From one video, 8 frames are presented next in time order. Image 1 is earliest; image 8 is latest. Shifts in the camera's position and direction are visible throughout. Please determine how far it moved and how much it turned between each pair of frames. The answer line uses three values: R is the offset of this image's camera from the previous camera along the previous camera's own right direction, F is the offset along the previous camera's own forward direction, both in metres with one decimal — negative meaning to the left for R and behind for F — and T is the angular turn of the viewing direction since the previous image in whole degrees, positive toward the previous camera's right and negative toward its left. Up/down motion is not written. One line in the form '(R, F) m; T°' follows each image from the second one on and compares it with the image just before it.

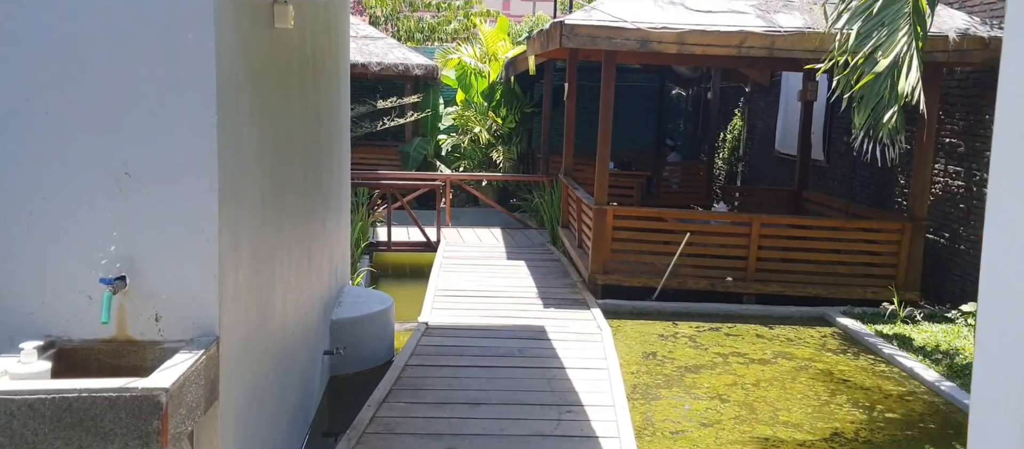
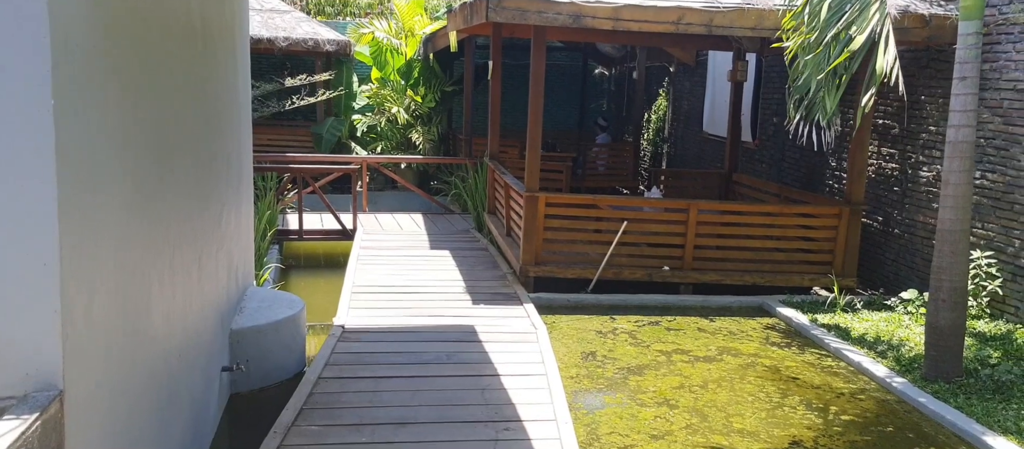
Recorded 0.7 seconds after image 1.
(0.0, +0.4) m; +5°
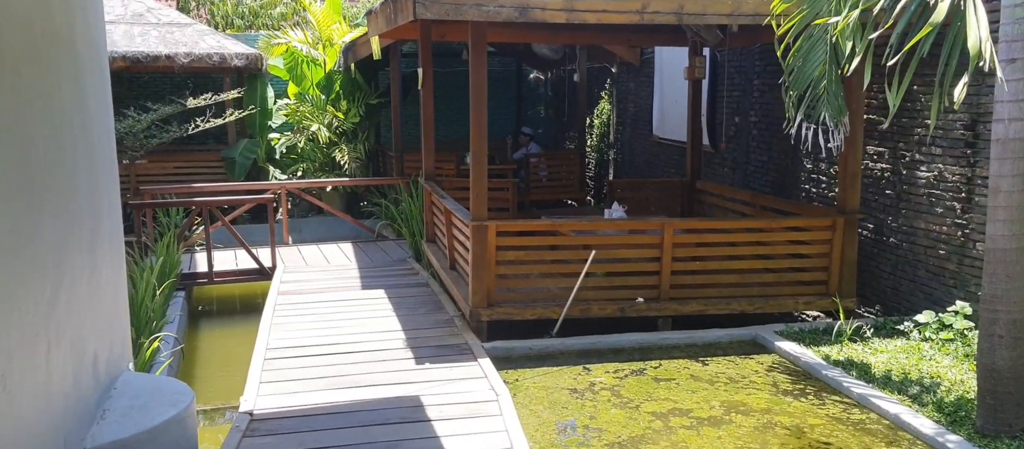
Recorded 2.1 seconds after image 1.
(-0.1, +1.0) m; +4°
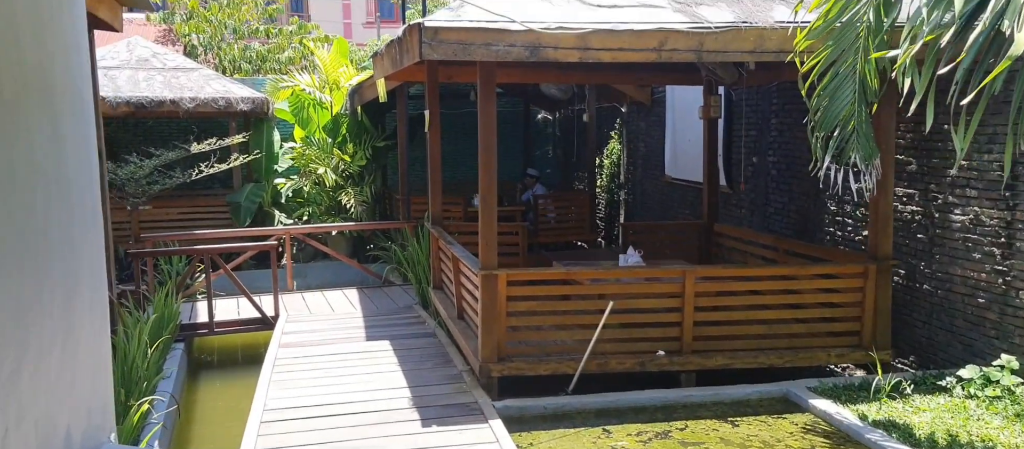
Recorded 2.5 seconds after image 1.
(0.0, +0.3) m; 0°
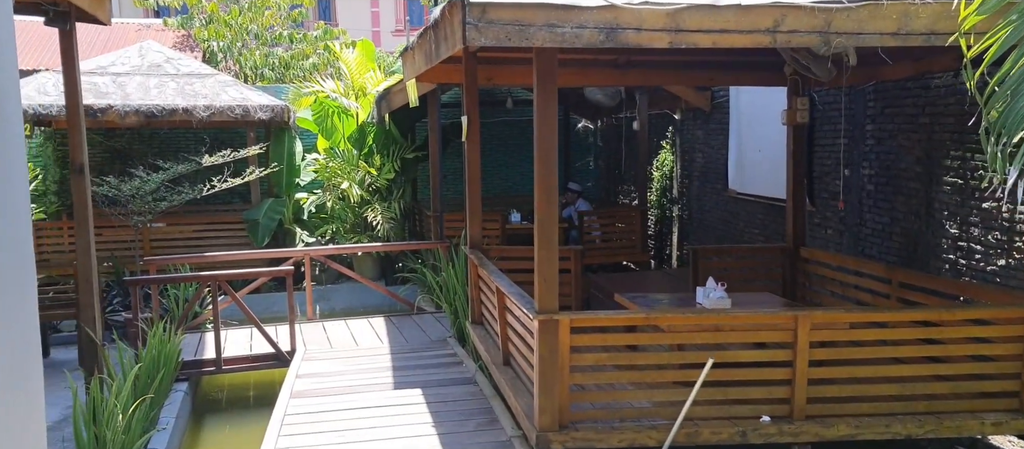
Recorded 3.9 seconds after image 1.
(-0.2, +1.1) m; -2°
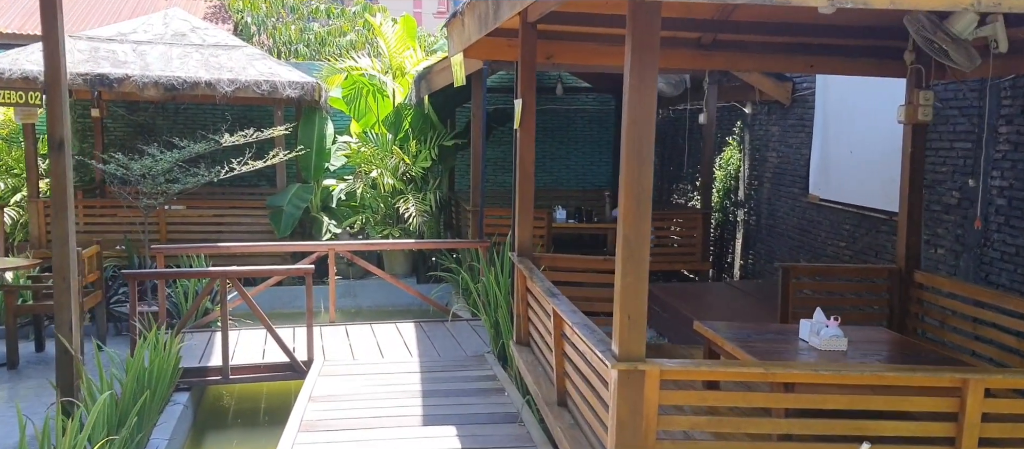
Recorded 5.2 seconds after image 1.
(-0.1, +1.0) m; -2°
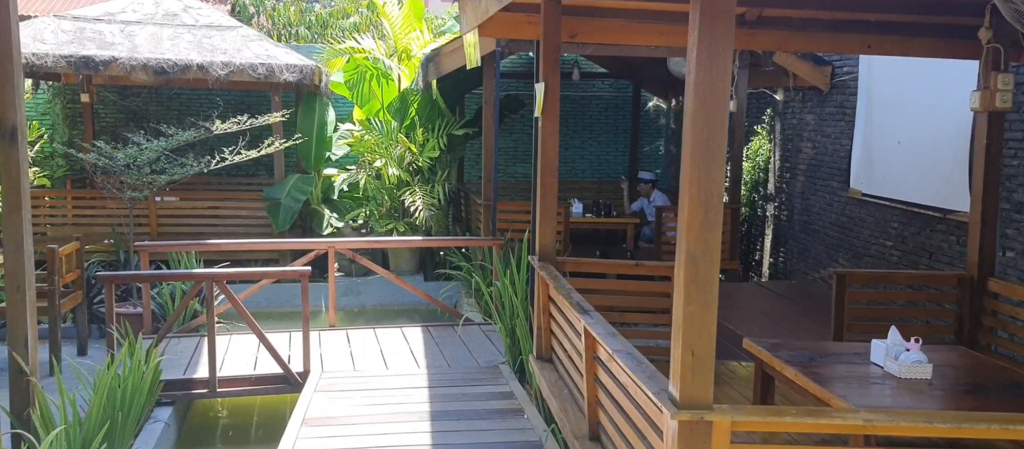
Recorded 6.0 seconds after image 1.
(-0.1, +0.6) m; 0°
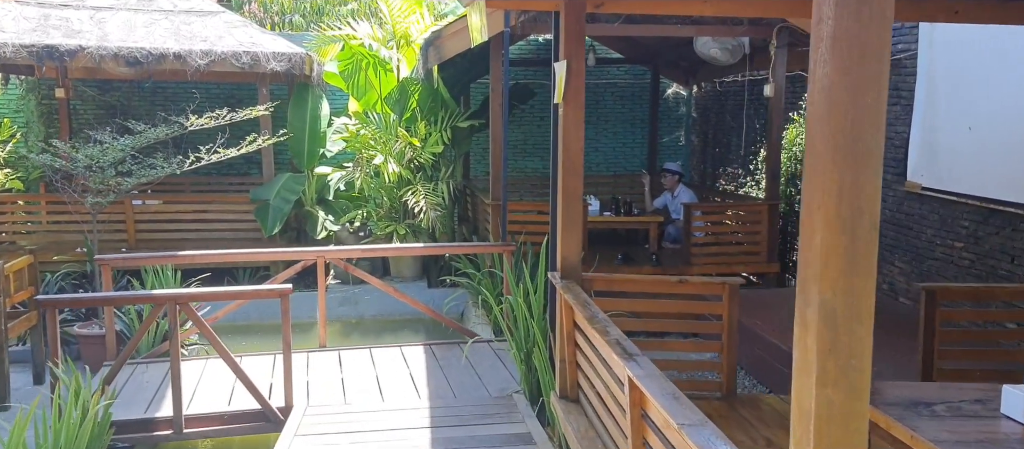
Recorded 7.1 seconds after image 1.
(0.0, +0.9) m; 0°
